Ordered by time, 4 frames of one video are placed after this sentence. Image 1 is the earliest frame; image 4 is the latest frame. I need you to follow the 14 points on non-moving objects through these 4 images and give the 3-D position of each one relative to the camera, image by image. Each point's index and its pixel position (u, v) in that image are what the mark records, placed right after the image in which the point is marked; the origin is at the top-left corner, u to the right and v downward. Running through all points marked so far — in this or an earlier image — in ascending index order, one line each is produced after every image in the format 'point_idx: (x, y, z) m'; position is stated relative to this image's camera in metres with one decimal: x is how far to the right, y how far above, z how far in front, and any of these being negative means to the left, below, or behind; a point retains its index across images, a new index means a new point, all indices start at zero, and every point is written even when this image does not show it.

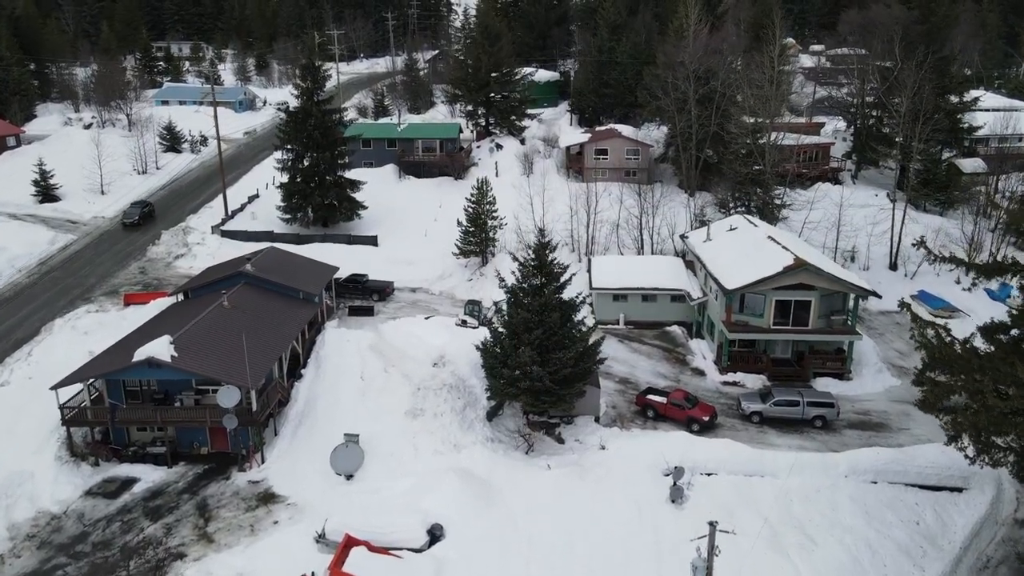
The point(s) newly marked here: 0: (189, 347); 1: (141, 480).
0: (-8.2, -1.5, +19.7) m
1: (-9.1, -4.7, +19.1) m
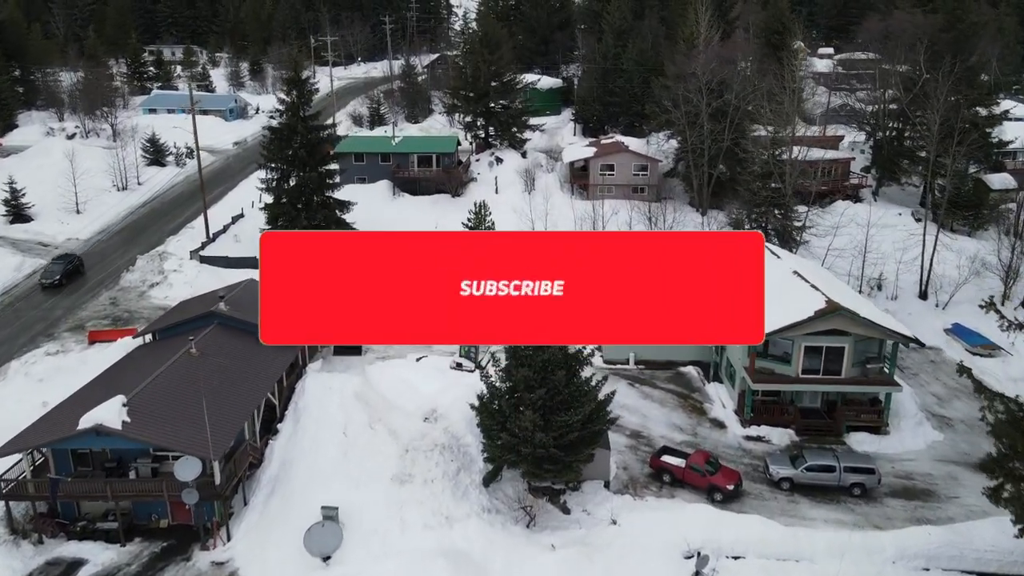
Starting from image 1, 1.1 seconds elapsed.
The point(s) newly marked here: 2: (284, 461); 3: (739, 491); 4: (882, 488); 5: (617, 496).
0: (-8.2, -2.7, +17.4) m
1: (-9.1, -5.9, +16.7) m
2: (-5.7, -4.4, +19.6) m
3: (+5.4, -4.8, +18.6) m
4: (+9.0, -4.8, +18.9) m
5: (+2.5, -5.0, +18.8) m
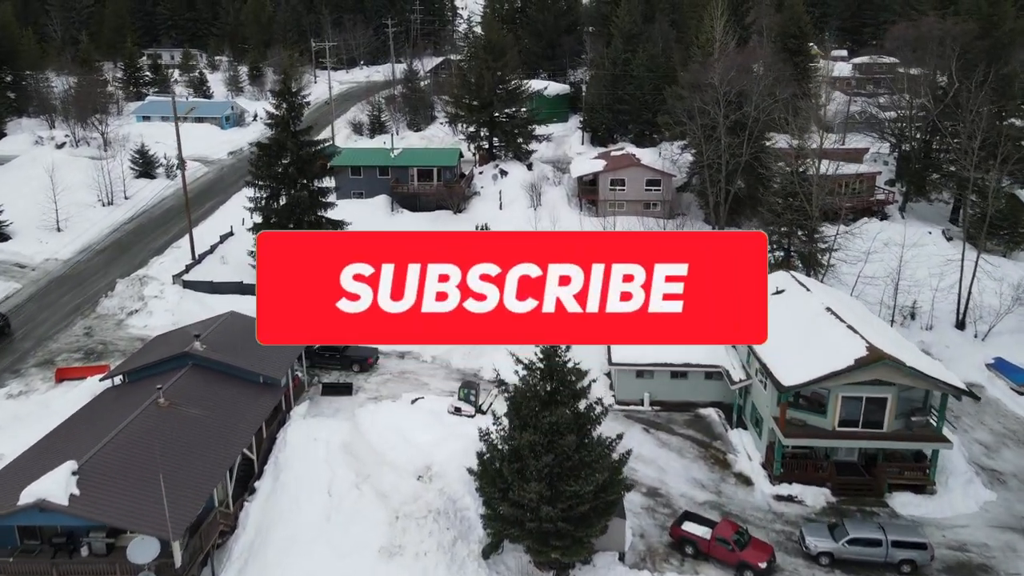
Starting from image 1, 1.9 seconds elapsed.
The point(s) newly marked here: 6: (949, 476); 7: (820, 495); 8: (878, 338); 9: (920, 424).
0: (-8.1, -3.8, +15.3) m
1: (-9.0, -6.9, +14.7) m
2: (-5.7, -5.4, +17.5) m
3: (+5.5, -5.9, +16.4) m
4: (+9.0, -5.9, +16.7) m
5: (+2.6, -6.0, +16.6) m
6: (+11.0, -4.7, +19.7) m
7: (+7.5, -5.1, +19.0) m
8: (+9.2, -1.3, +19.5) m
9: (+10.0, -3.3, +19.0) m
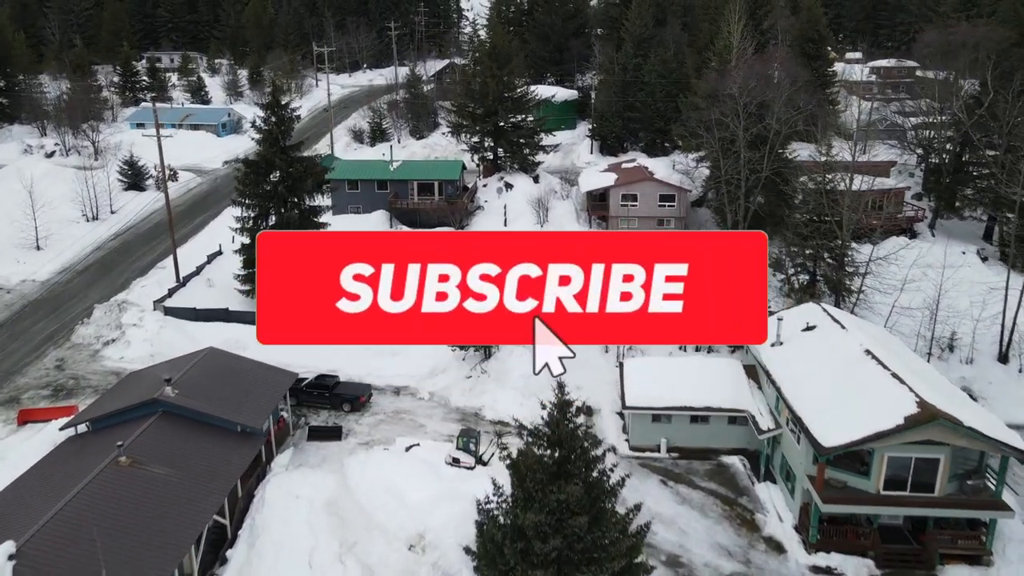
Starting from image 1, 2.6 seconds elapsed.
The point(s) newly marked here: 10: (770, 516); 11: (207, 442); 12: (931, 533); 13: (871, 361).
0: (-8.1, -4.7, +13.3) m
1: (-9.0, -7.9, +12.7) m
2: (-5.6, -6.4, +15.5) m
3: (+5.5, -6.9, +14.3) m
4: (+9.1, -6.9, +14.5) m
5: (+2.6, -7.0, +14.5) m
6: (+11.1, -5.7, +17.5) m
7: (+7.6, -6.0, +16.9) m
8: (+9.2, -2.3, +17.3) m
9: (+10.0, -4.3, +16.8) m
10: (+6.2, -5.5, +18.7) m
11: (-7.2, -3.7, +18.3) m
12: (+9.1, -5.3, +17.0) m
13: (+8.6, -1.7, +18.6) m
